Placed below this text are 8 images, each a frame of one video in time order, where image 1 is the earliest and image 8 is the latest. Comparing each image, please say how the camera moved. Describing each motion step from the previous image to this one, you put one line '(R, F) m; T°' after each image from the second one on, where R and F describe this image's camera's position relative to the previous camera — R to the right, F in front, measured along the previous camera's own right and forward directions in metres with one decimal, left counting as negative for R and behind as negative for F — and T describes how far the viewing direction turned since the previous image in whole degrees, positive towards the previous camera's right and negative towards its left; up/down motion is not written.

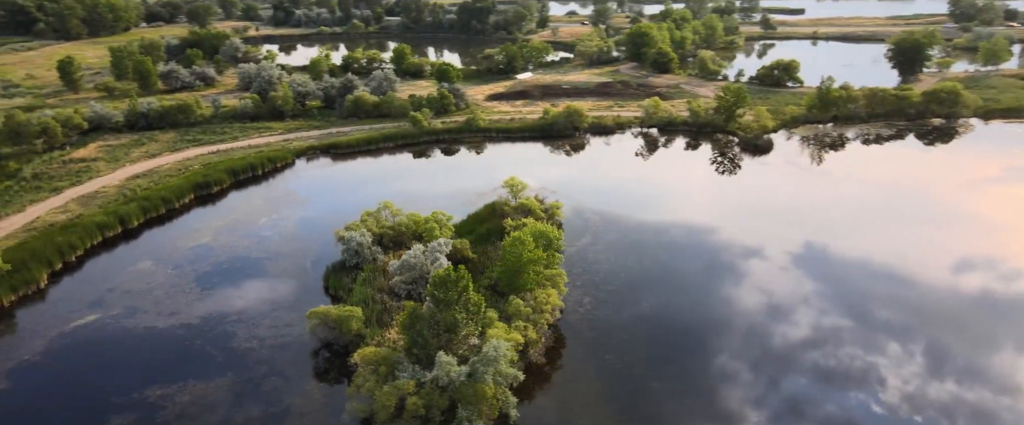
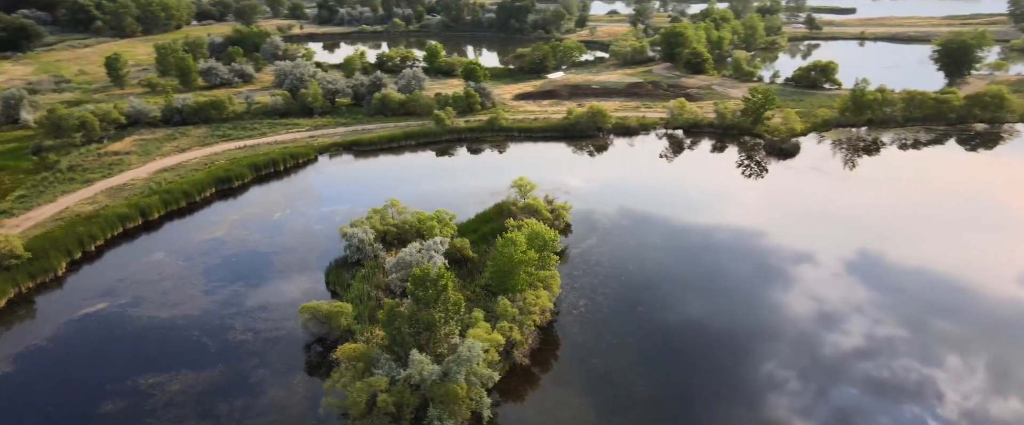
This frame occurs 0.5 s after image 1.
(+1.8, +0.3) m; -3°
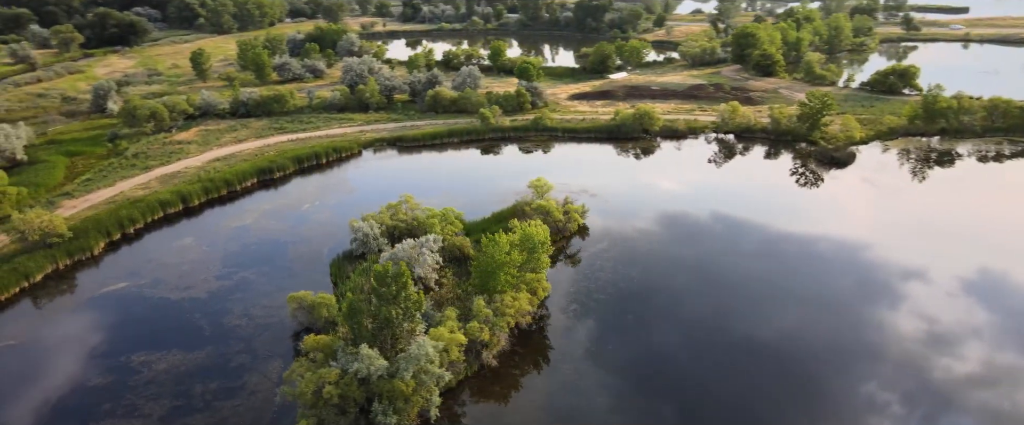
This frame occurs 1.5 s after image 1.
(+3.6, +0.5) m; -6°
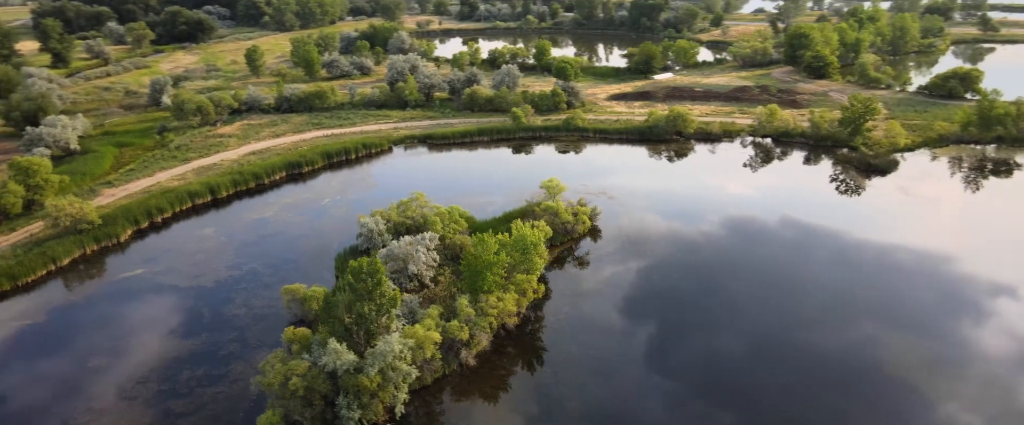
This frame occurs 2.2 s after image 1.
(+2.5, +0.3) m; -4°
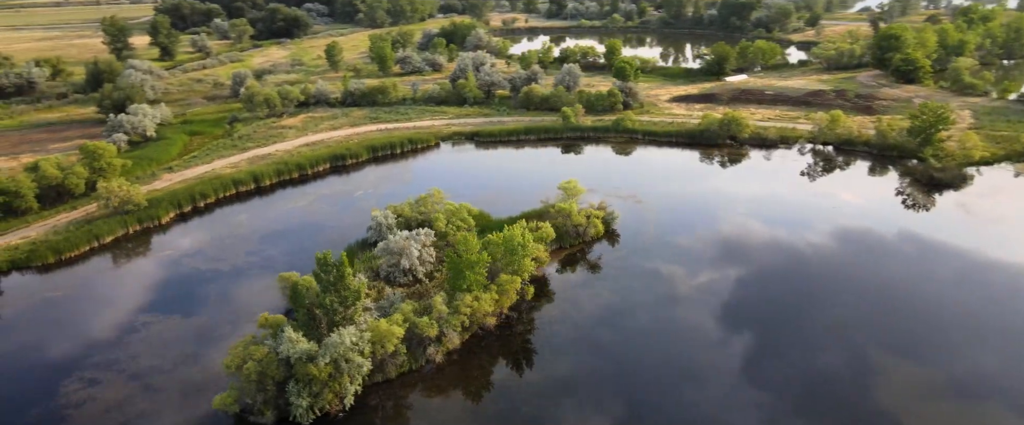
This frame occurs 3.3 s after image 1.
(+3.9, +0.4) m; -7°
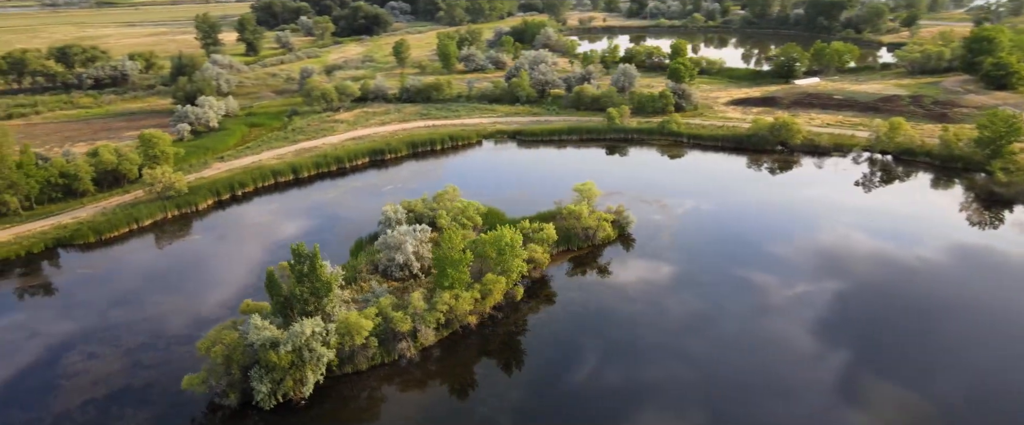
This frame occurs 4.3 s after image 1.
(+3.5, +0.2) m; -6°
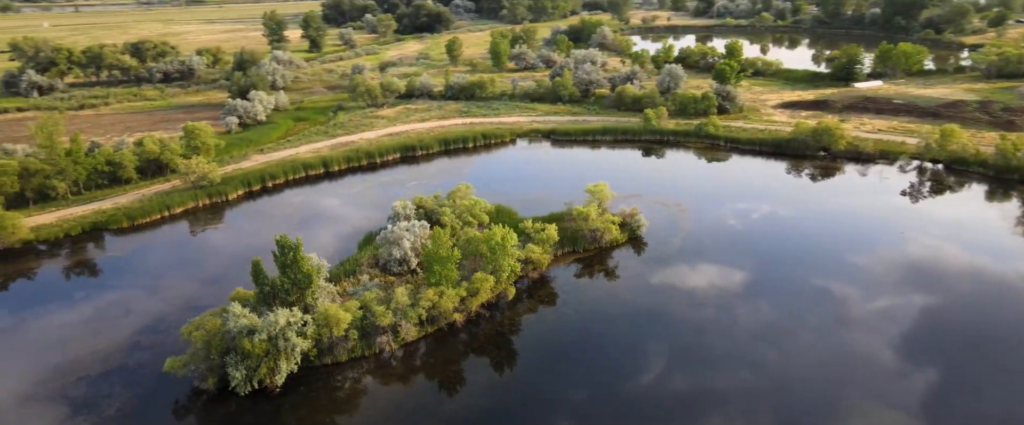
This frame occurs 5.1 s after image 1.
(+2.9, 0.0) m; -5°
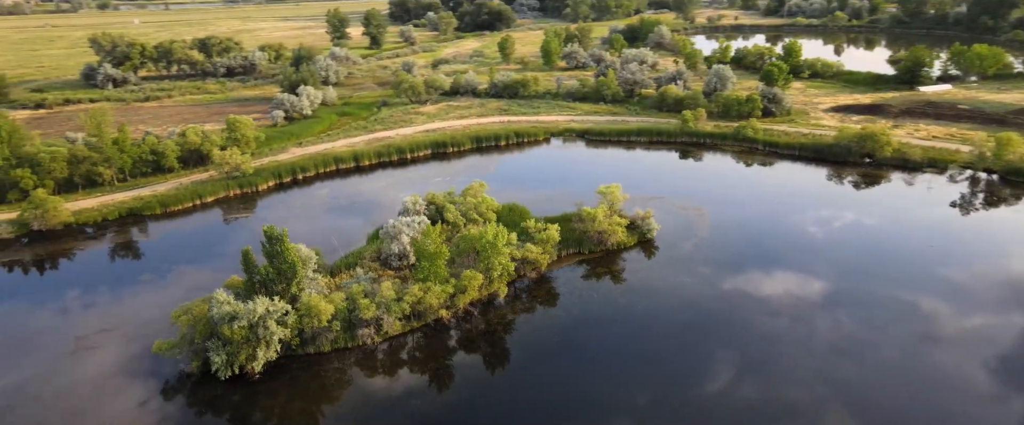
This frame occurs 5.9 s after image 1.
(+2.9, -0.1) m; -5°
